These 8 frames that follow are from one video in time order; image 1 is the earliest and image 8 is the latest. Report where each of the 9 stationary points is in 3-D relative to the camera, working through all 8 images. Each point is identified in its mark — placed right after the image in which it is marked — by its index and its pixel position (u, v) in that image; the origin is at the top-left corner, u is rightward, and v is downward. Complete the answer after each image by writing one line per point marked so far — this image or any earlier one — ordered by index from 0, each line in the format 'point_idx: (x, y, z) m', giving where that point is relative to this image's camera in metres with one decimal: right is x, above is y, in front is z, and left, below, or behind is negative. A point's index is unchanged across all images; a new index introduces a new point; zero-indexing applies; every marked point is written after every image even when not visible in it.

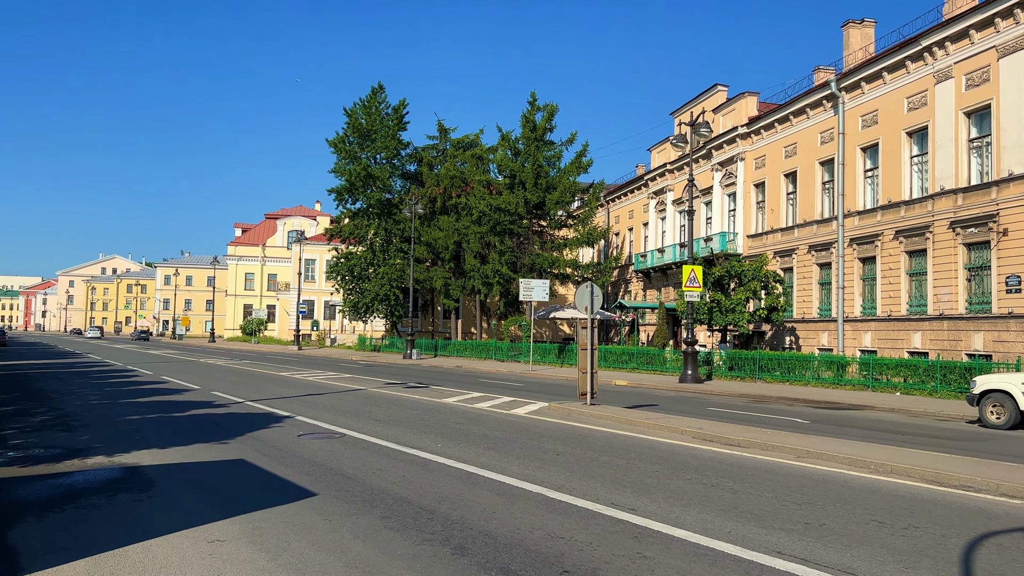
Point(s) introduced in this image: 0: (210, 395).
0: (-6.6, -2.3, +17.5) m
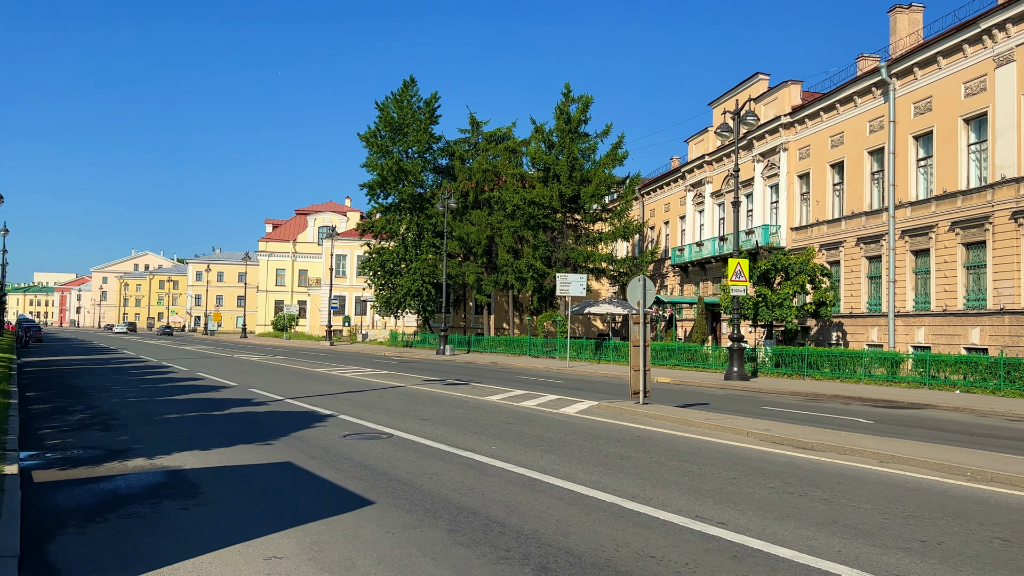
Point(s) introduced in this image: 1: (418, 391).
0: (-5.6, -2.2, +17.1) m
1: (-2.1, -2.3, +17.9) m
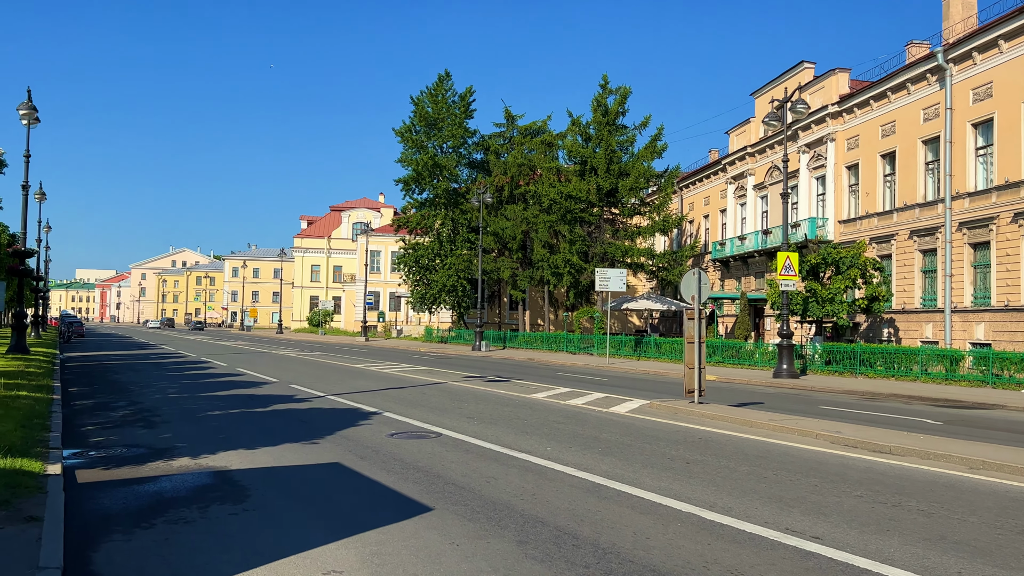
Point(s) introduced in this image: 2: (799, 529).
0: (-4.7, -2.1, +16.8) m
1: (-1.1, -2.2, +17.5) m
2: (+2.1, -1.7, +5.8) m
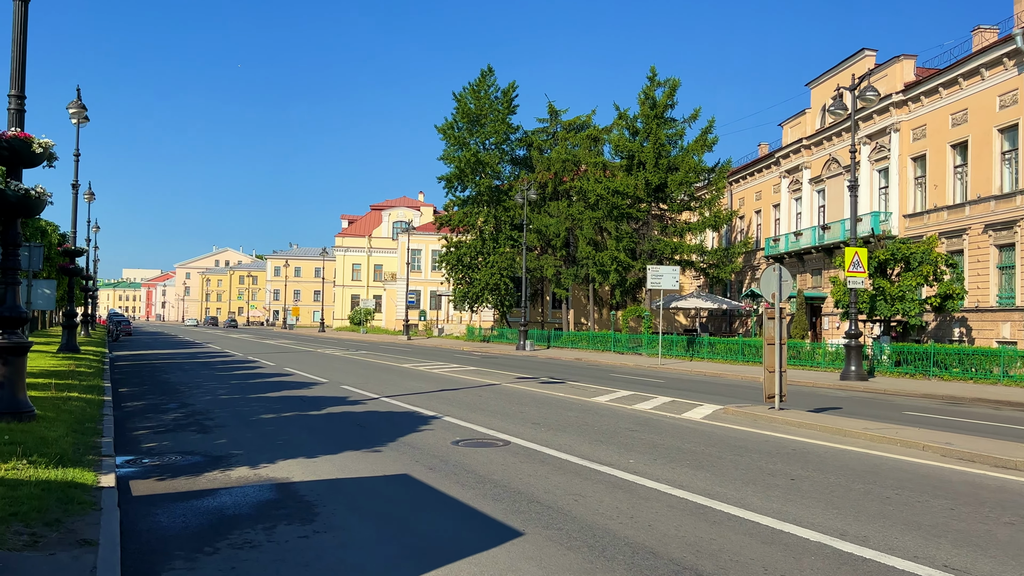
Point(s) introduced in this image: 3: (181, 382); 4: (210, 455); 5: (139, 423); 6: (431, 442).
0: (-3.5, -2.1, +16.3) m
1: (+0.1, -2.1, +16.8) m
2: (+2.8, -1.7, +4.9) m
3: (-7.4, -2.1, +17.9) m
4: (-3.4, -1.9, +9.0) m
5: (-5.4, -1.9, +11.5) m
6: (-1.0, -1.9, +9.8) m
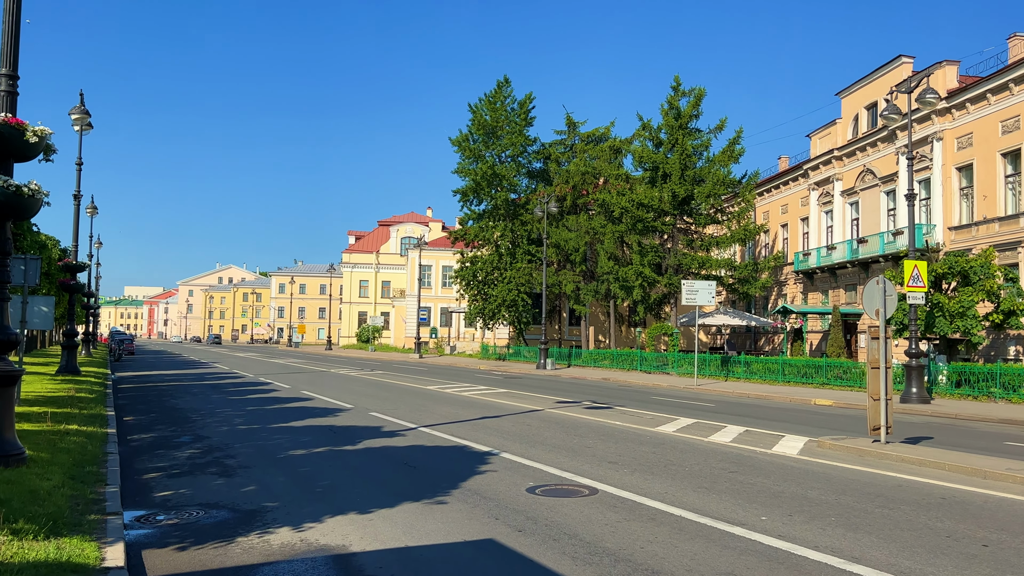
0: (-2.6, -2.4, +14.7) m
1: (+1.0, -2.4, +15.1) m
2: (+3.6, -1.8, +3.3) m
3: (-6.5, -2.4, +16.3) m
4: (-2.5, -2.0, +7.4) m
5: (-4.5, -2.1, +9.9) m
6: (-0.1, -2.1, +8.2) m
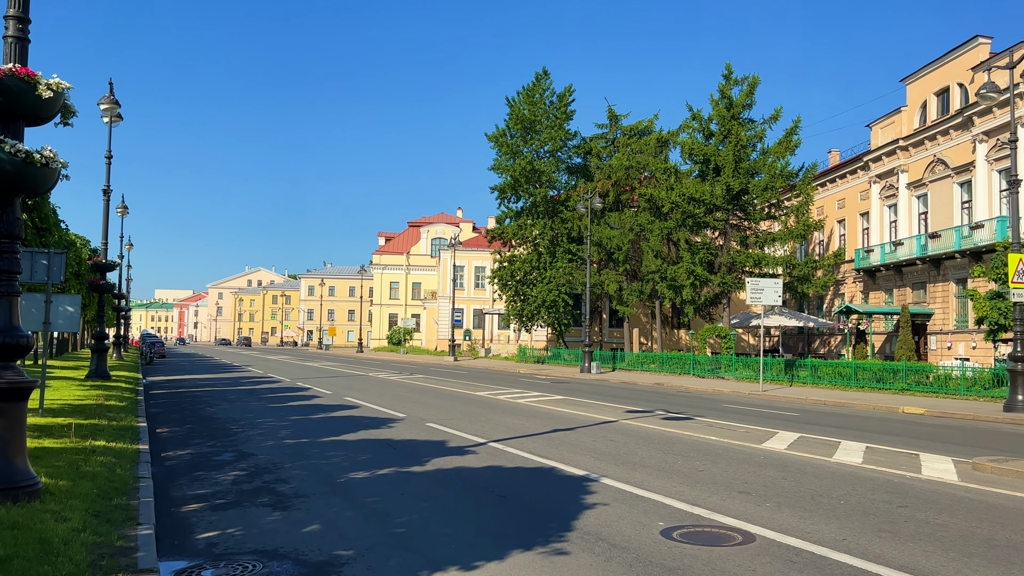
0: (-1.3, -2.3, +13.0) m
1: (+2.3, -2.4, +13.4) m
2: (+4.5, -1.7, +1.5) m
3: (-5.2, -2.4, +14.8) m
4: (-1.5, -1.9, +5.8) m
5: (-3.4, -2.1, +8.3) m
6: (+0.9, -2.0, +6.5) m
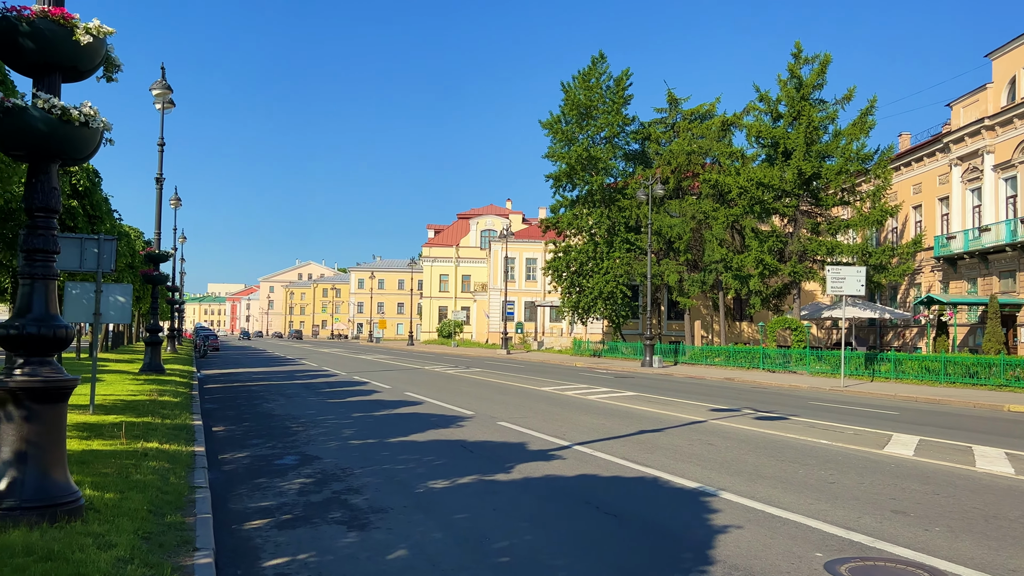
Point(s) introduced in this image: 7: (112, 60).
0: (-0.1, -2.1, +11.9) m
1: (+3.5, -2.2, +12.1) m
2: (+5.1, -1.5, +0.1) m
3: (-3.9, -2.2, +13.9) m
4: (-0.7, -1.8, +4.7) m
5: (-2.4, -1.9, +7.4) m
6: (+1.8, -1.8, +5.3) m
7: (-3.0, +1.7, +5.9) m
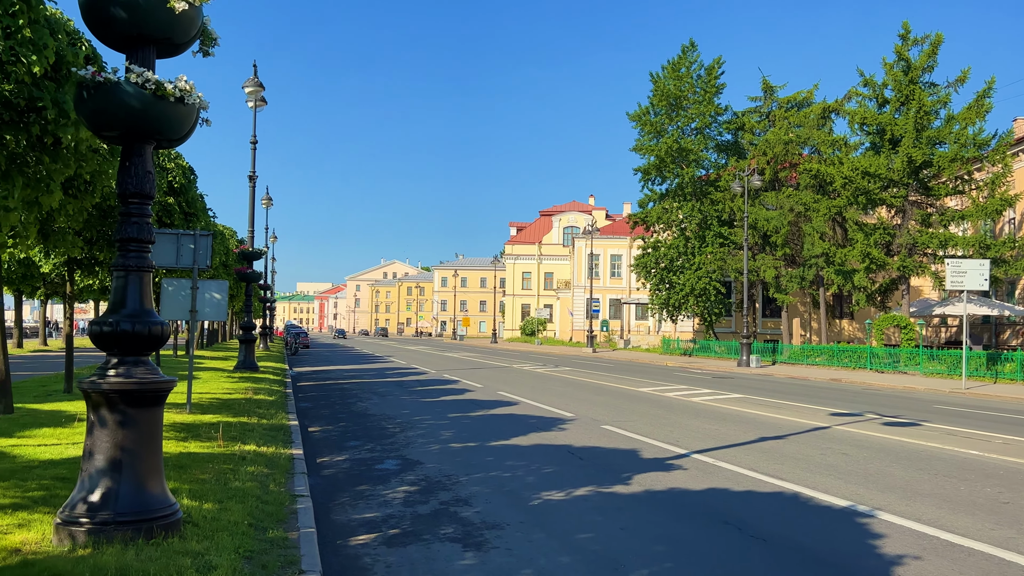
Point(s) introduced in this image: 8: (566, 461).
0: (+1.4, -2.1, +11.1) m
1: (+5.0, -2.1, +10.9) m
2: (+5.4, -1.5, -1.2) m
3: (-2.2, -2.1, +13.5) m
4: (+0.1, -1.8, +4.0) m
5: (-1.4, -1.9, +6.8) m
6: (+2.6, -1.8, +4.3) m
7: (-2.1, +1.7, +5.5) m
8: (+0.6, -2.0, +9.2) m
